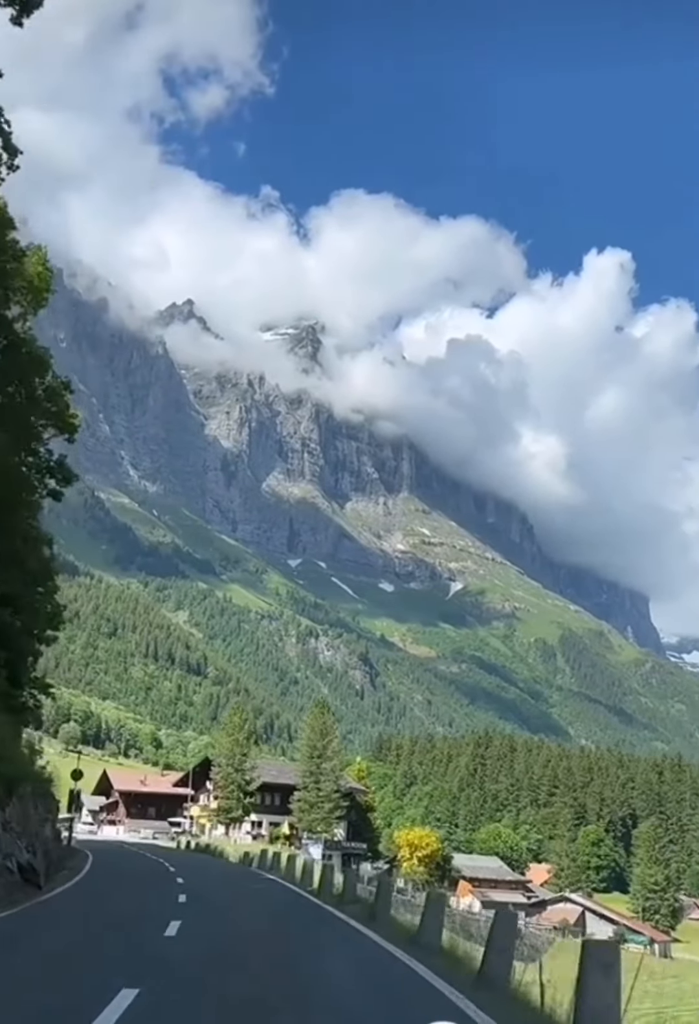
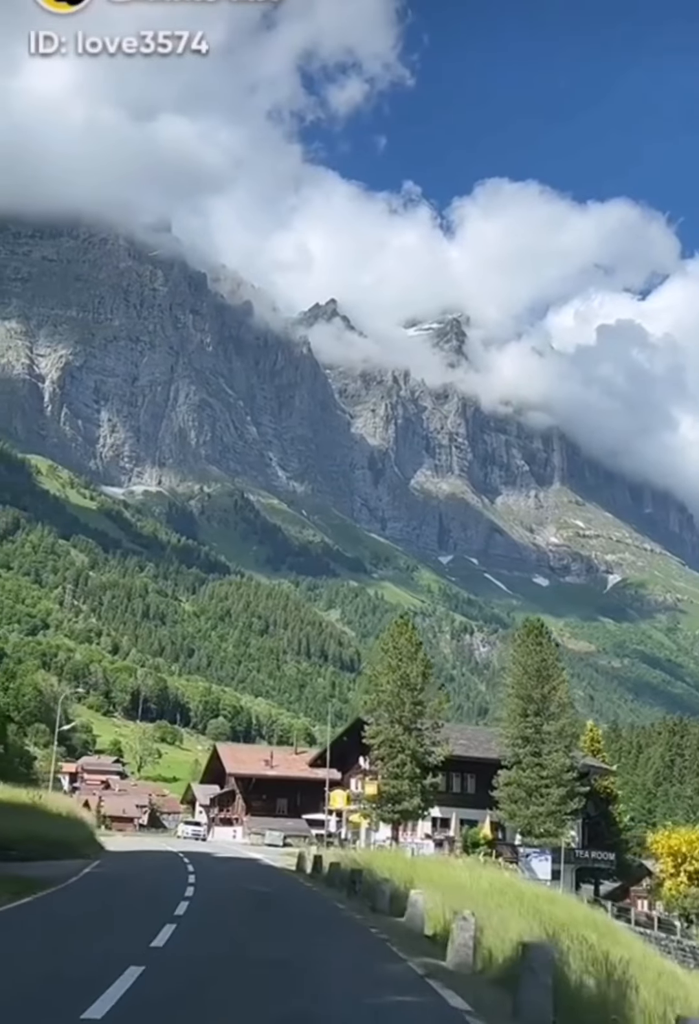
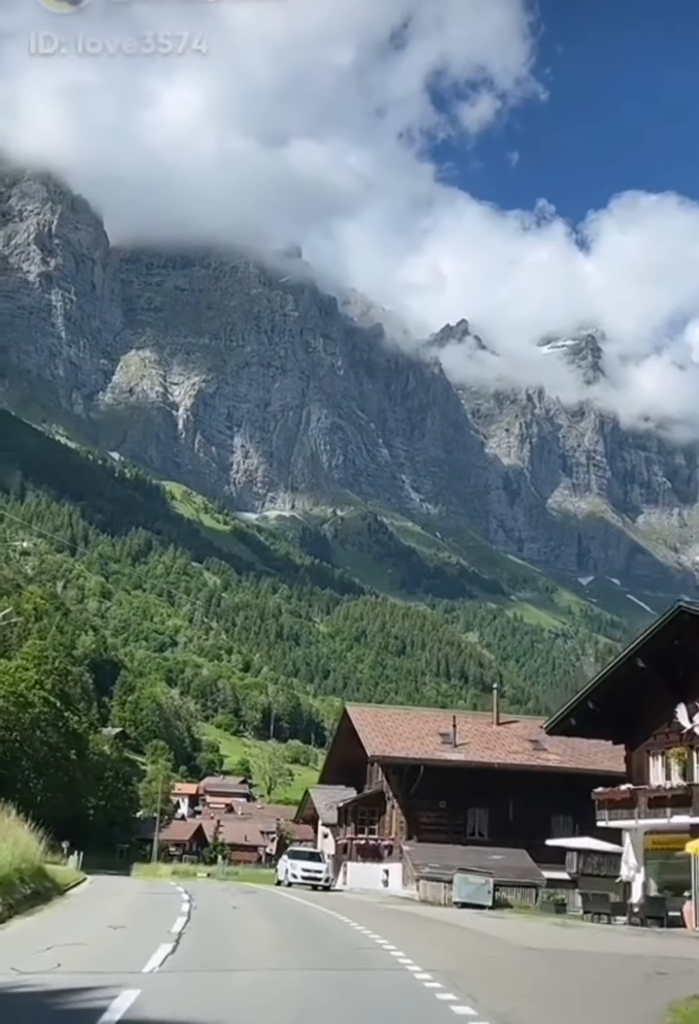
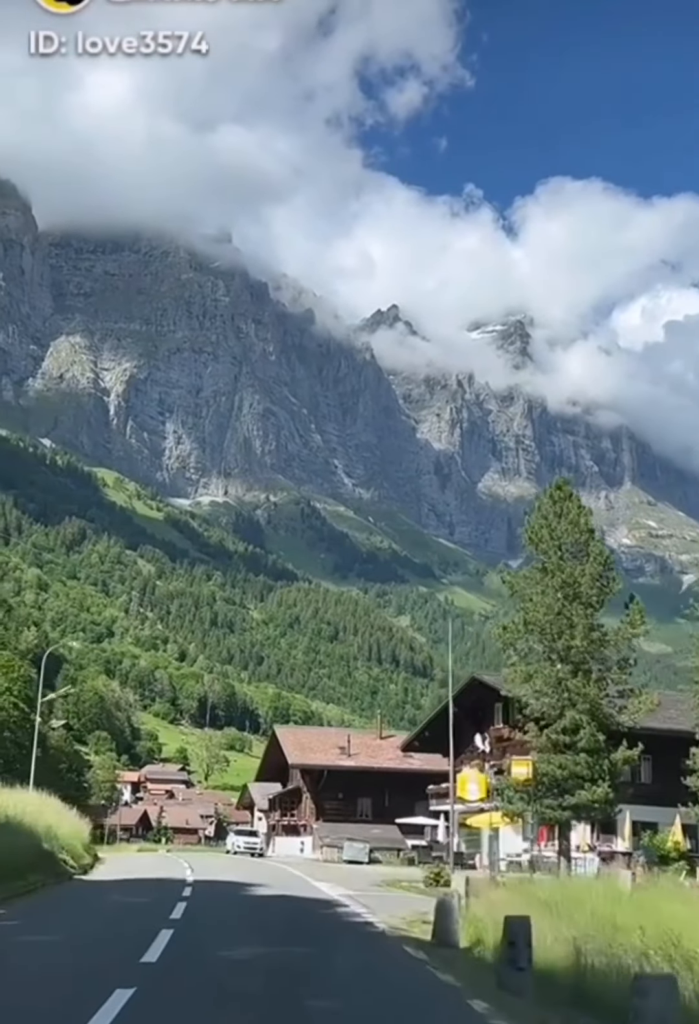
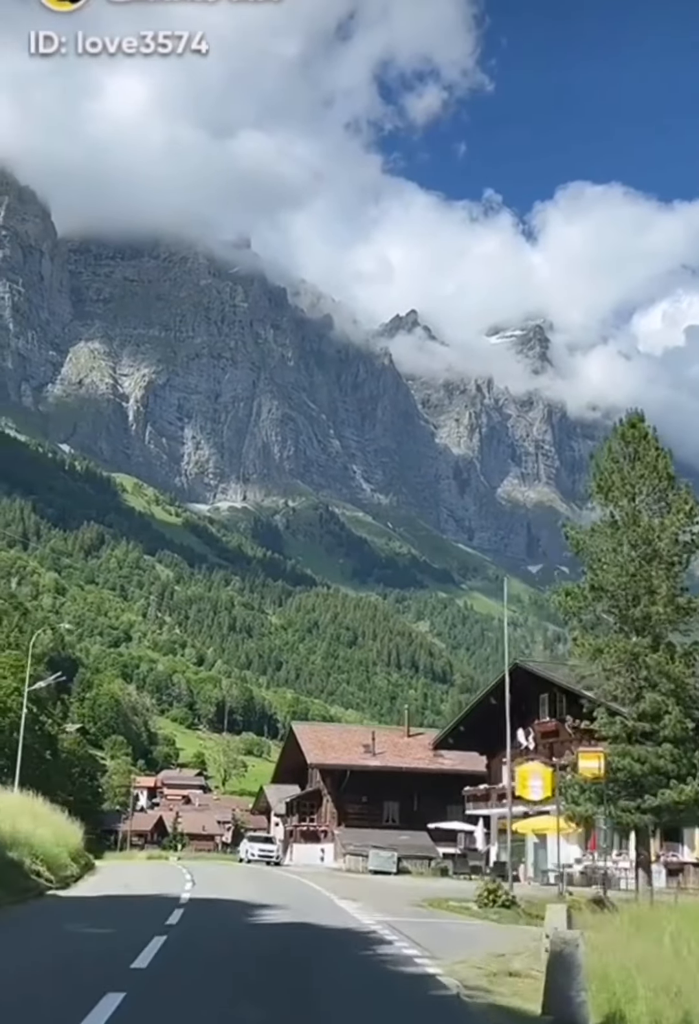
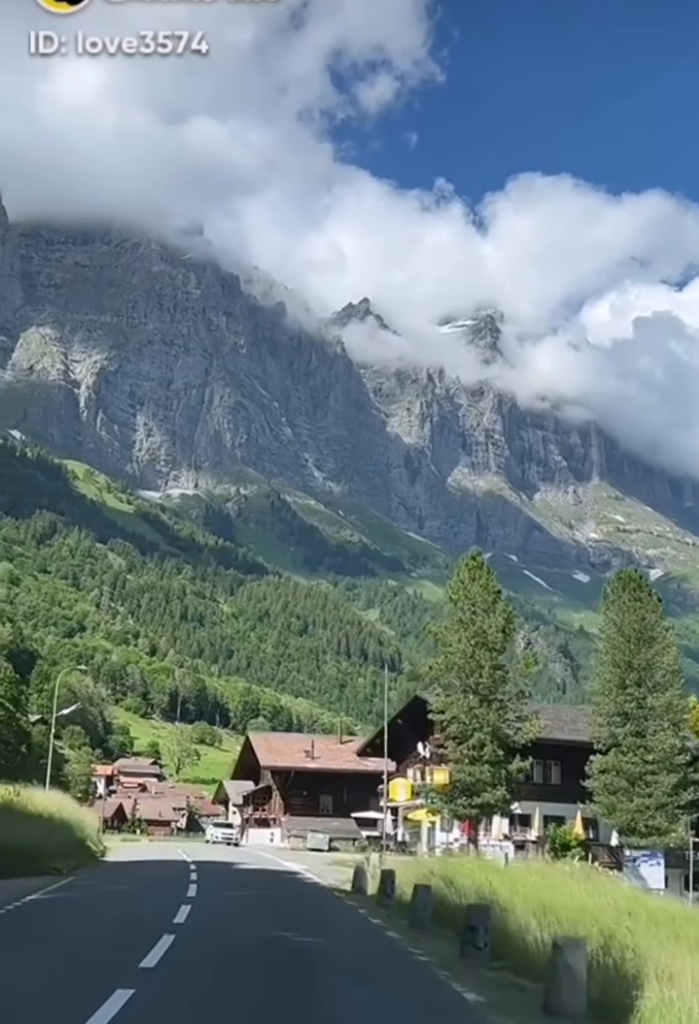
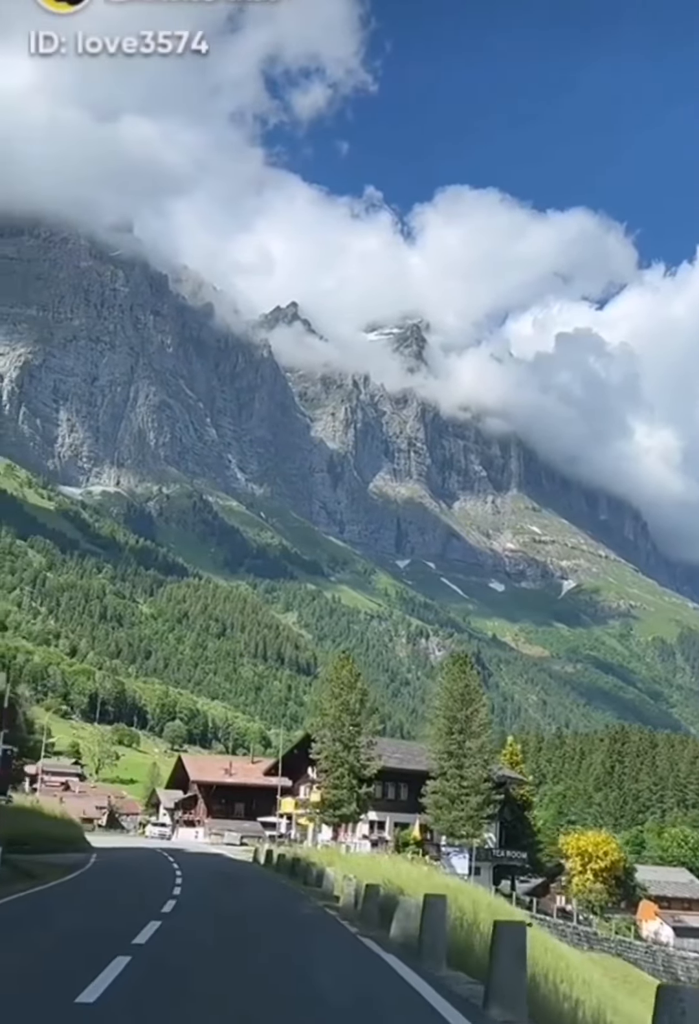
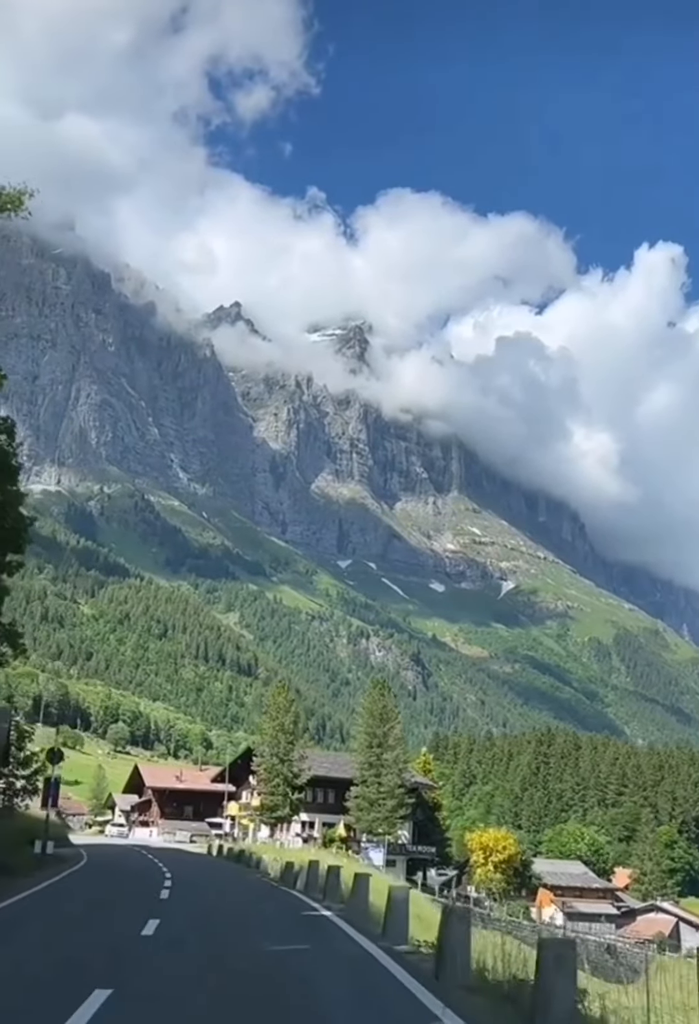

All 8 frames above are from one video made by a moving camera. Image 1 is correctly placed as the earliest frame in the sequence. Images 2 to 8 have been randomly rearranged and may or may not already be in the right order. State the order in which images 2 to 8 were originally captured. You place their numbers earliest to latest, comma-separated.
8, 7, 2, 6, 4, 5, 3
